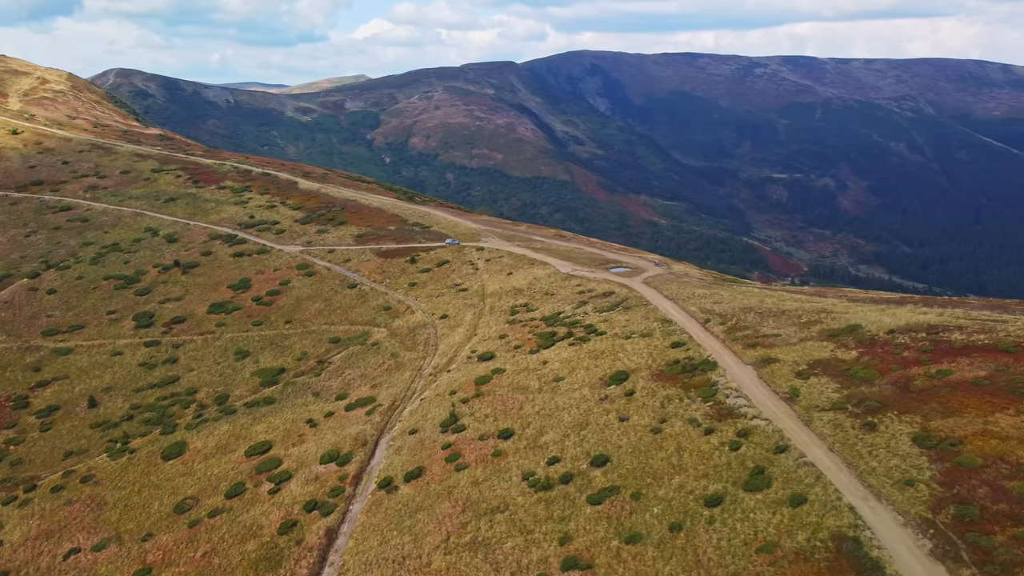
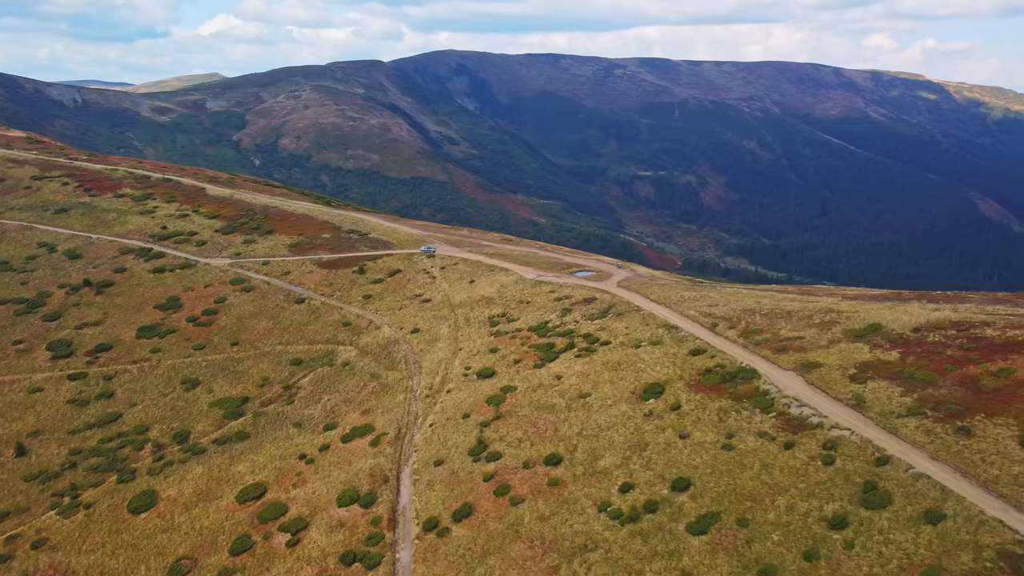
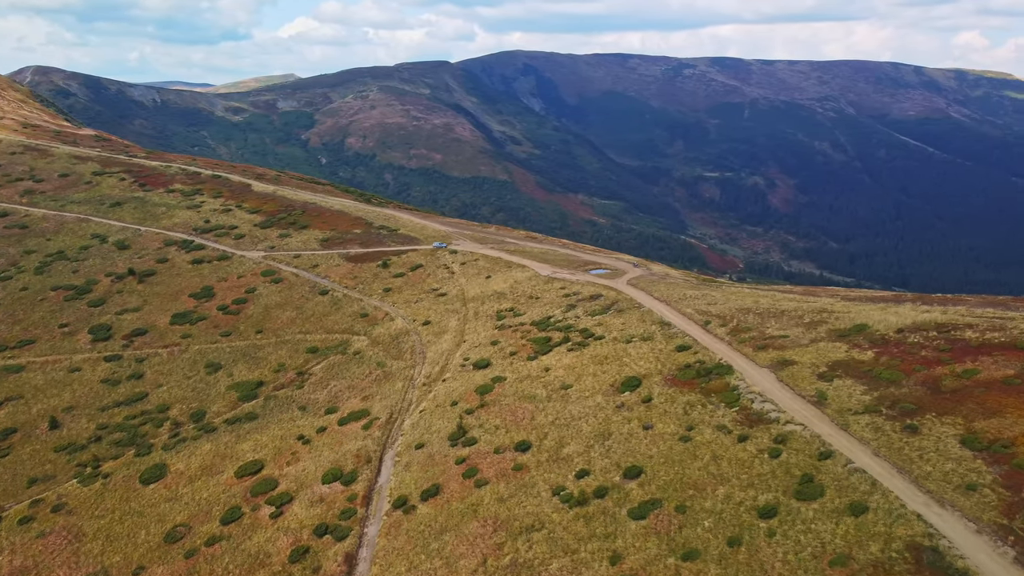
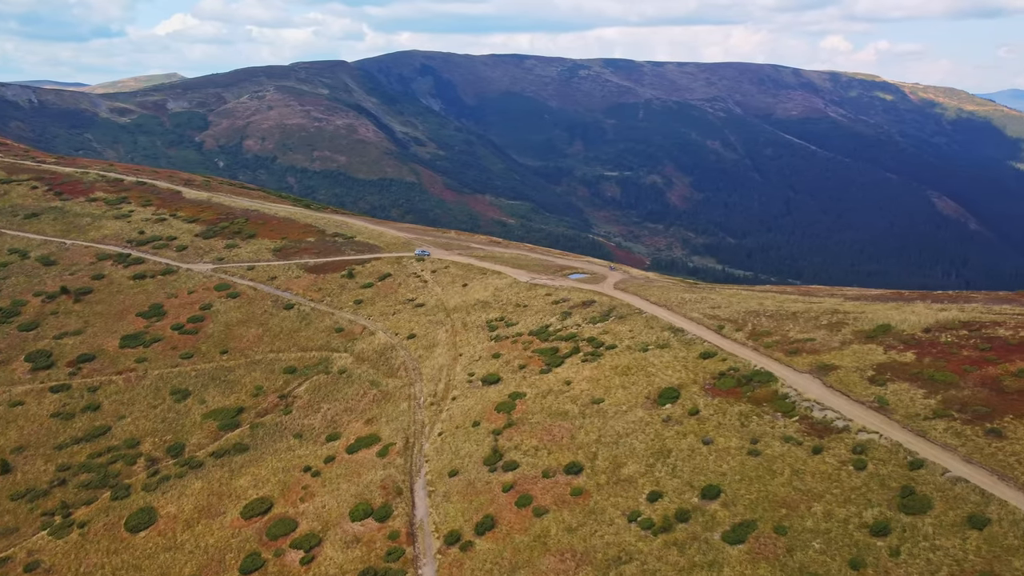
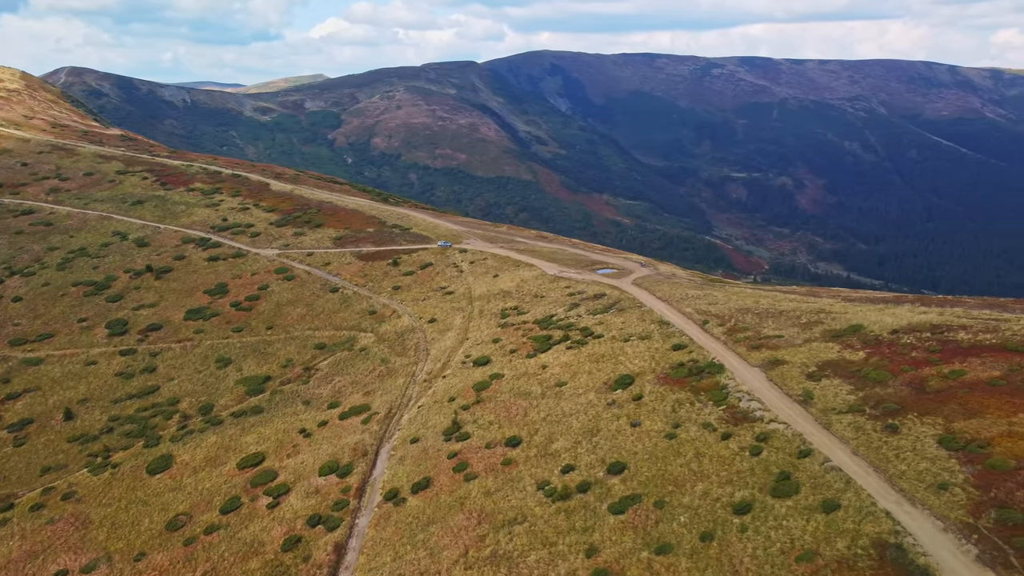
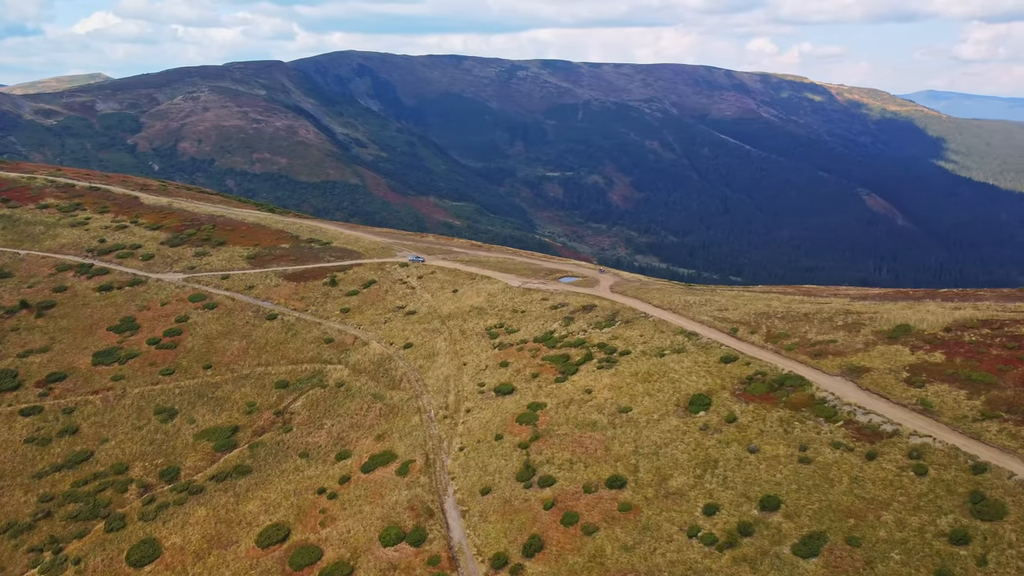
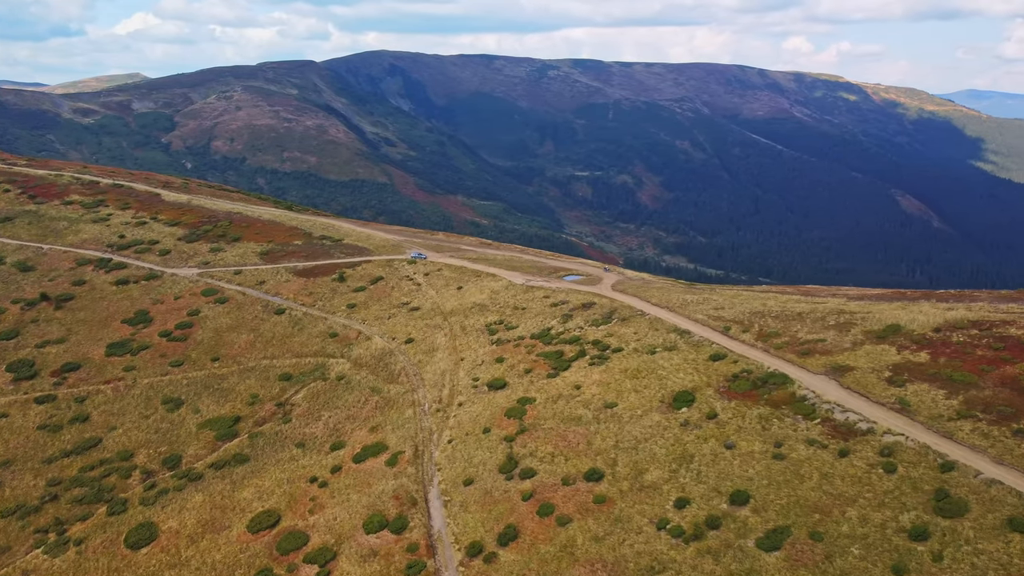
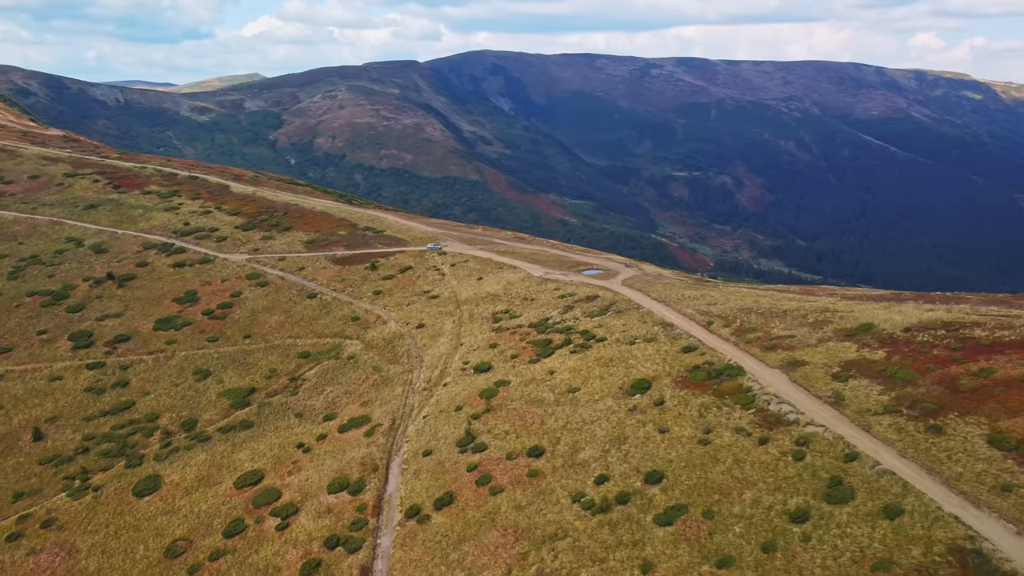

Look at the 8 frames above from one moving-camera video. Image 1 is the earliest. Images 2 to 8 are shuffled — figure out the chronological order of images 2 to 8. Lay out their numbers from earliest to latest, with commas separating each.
5, 3, 8, 2, 4, 7, 6
